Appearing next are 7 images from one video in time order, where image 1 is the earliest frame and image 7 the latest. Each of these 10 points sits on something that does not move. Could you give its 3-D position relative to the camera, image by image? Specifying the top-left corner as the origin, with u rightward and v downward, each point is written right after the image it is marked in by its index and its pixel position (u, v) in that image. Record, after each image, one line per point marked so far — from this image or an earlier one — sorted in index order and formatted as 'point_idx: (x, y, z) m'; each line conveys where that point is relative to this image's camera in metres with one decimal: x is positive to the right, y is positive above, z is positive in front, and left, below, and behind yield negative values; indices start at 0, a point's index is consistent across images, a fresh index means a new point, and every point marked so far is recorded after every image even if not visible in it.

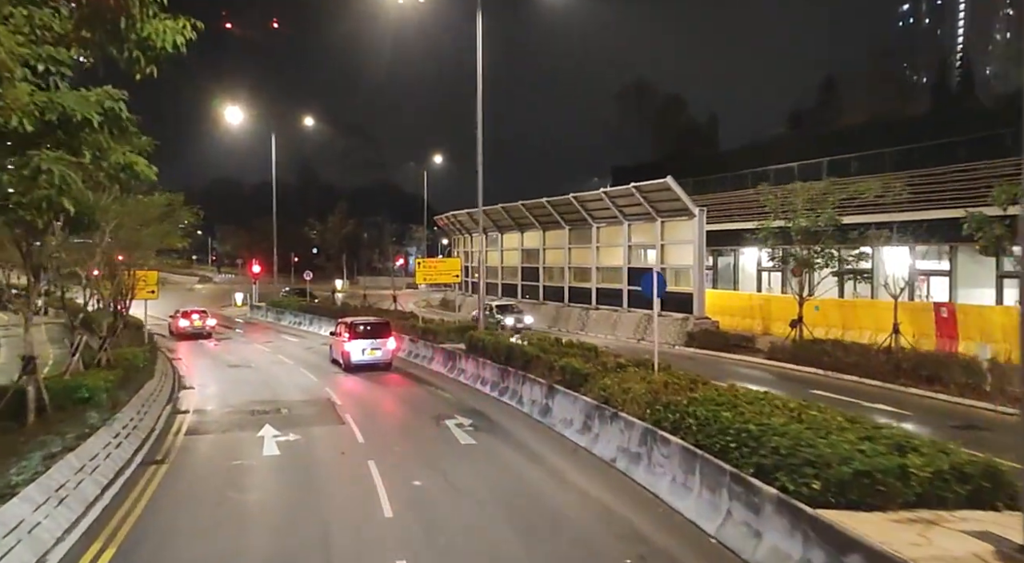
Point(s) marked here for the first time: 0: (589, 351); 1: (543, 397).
0: (+1.8, -1.7, +17.3) m
1: (+0.7, -2.6, +16.0) m
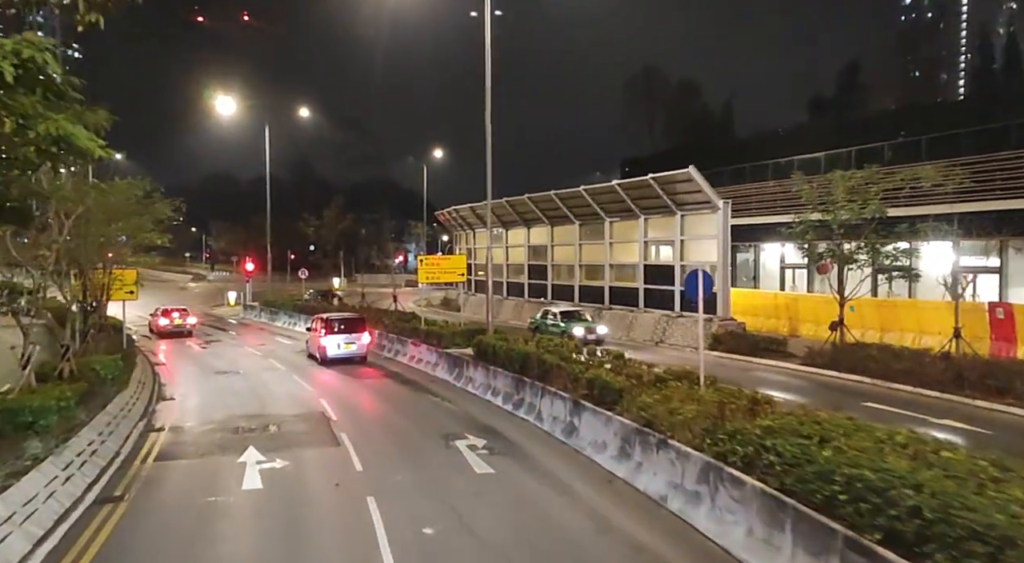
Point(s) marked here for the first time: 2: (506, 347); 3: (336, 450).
0: (+2.2, -1.7, +15.2) m
1: (+1.1, -2.6, +13.9) m
2: (-0.2, -1.7, +18.6) m
3: (-3.4, -3.2, +13.6) m
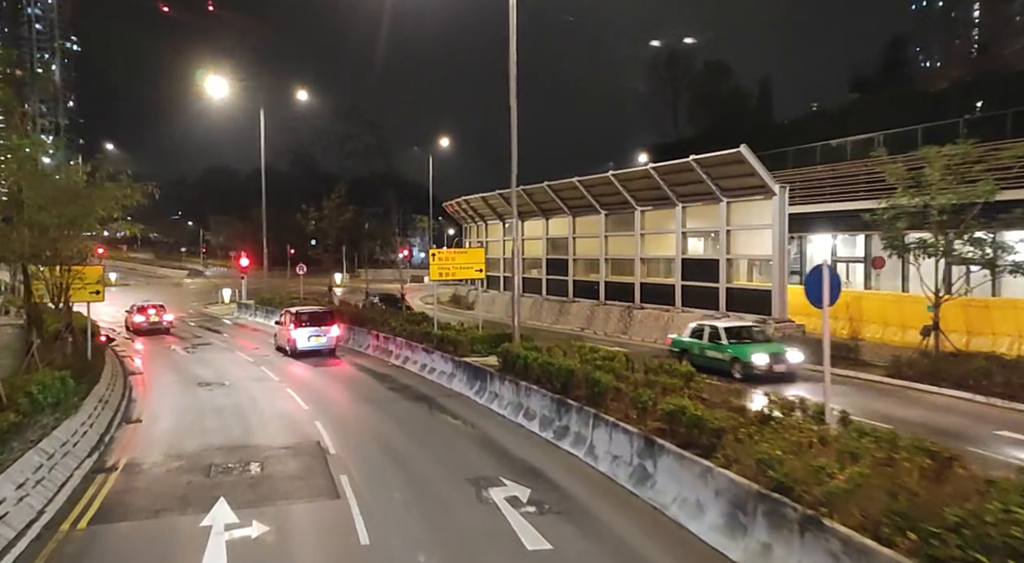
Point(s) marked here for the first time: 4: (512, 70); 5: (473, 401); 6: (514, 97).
0: (+3.0, -1.7, +11.9) m
1: (+1.8, -2.6, +10.7) m
2: (+0.6, -1.7, +15.4) m
3: (-2.6, -3.2, +10.4) m
4: (0.0, +5.7, +19.3) m
5: (-0.9, -3.0, +17.8) m
6: (+0.1, +5.0, +19.2) m
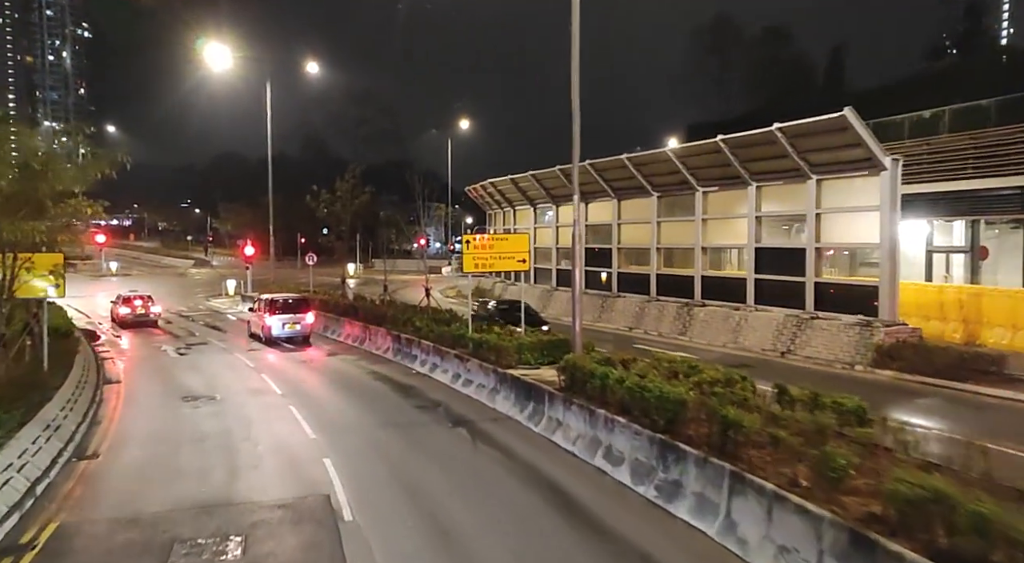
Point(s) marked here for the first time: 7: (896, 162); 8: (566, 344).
0: (+4.2, -1.7, +7.9) m
1: (+3.0, -2.6, +6.7) m
2: (+1.8, -1.6, +11.4) m
3: (-1.5, -3.2, +6.5) m
4: (+1.3, +5.9, +15.3) m
5: (+0.3, -2.9, +13.9) m
6: (+1.4, +5.1, +15.1) m
7: (+10.1, +3.2, +18.9) m
8: (+1.3, -1.5, +16.8) m
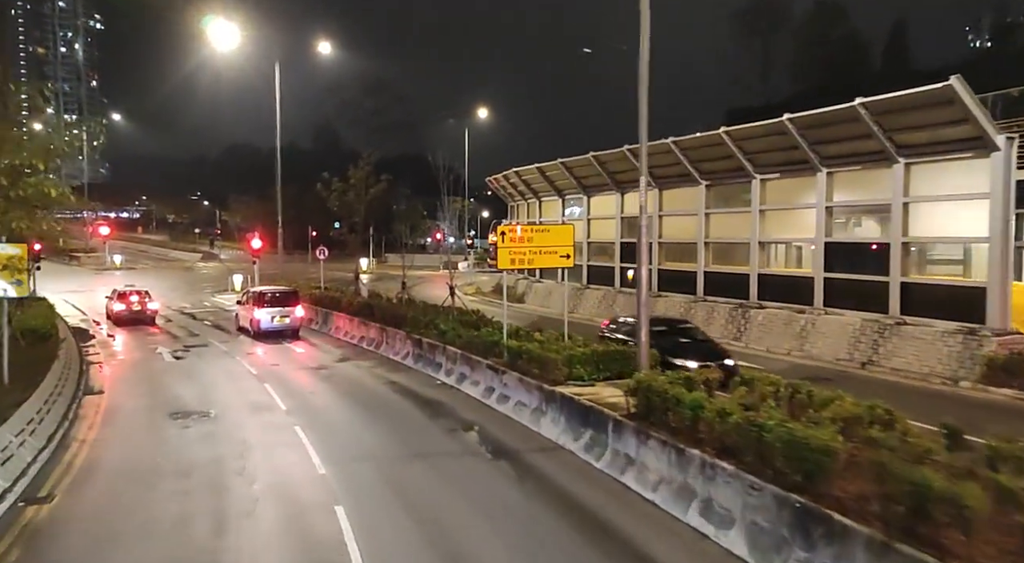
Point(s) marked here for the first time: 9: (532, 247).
0: (+5.0, -1.7, +5.2) m
1: (+3.7, -2.6, +4.0) m
2: (+2.7, -1.6, +8.7) m
3: (-0.7, -3.2, +3.8) m
4: (+2.2, +5.9, +12.5) m
5: (+1.2, -2.9, +11.2) m
6: (+2.3, +5.1, +12.4) m
7: (+11.1, +3.2, +16.0) m
8: (+2.2, -1.5, +14.1) m
9: (+0.5, +0.8, +16.8) m
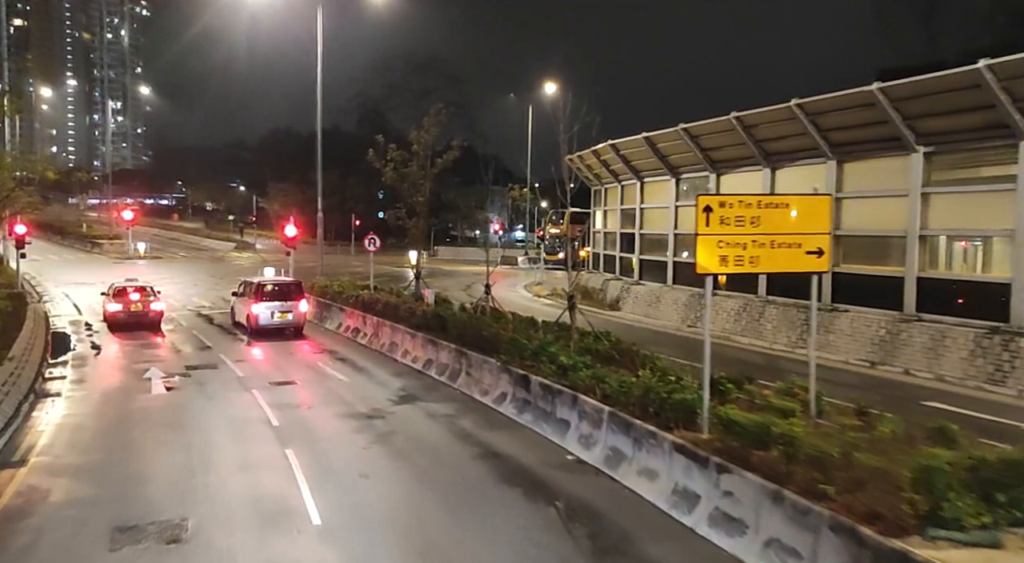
0: (+7.0, -2.1, -2.3) m
1: (+5.7, -3.0, -3.5) m
2: (+4.9, -1.9, +1.3) m
3: (+1.2, -3.5, -3.4) m
4: (+4.9, +5.6, +5.1) m
5: (+3.6, -3.1, +3.9) m
6: (+4.9, +4.9, +4.9) m
7: (+13.8, +2.8, +8.1) m
8: (+4.8, -1.7, +6.7) m
9: (+3.2, +0.6, +9.5) m
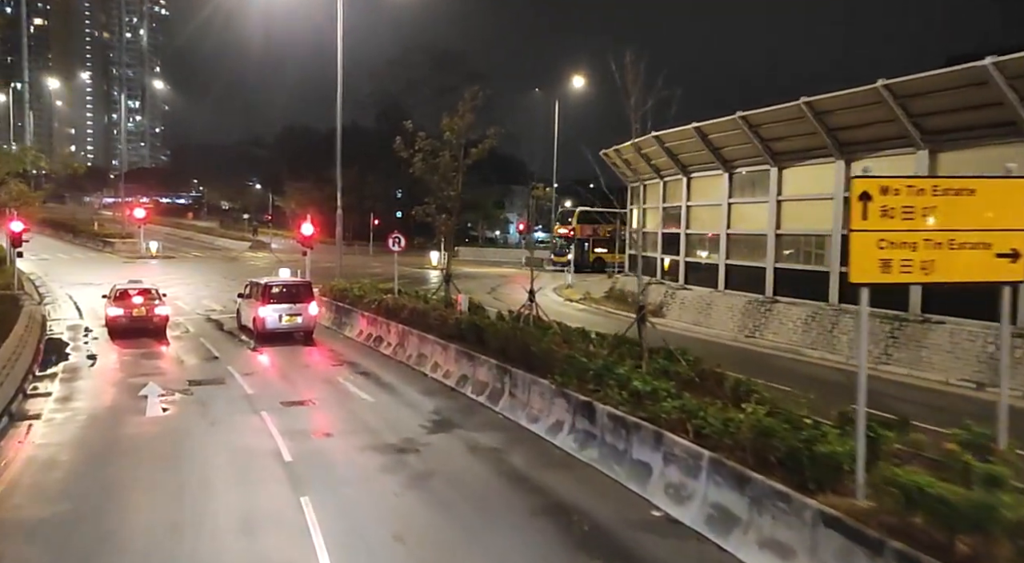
0: (+7.6, -2.2, -4.8) m
1: (+6.3, -3.1, -5.9) m
2: (+5.6, -2.0, -1.1) m
3: (+1.8, -3.6, -5.7) m
4: (+5.7, +5.5, +2.7) m
5: (+4.3, -3.3, +1.5) m
6: (+5.7, +4.7, +2.5) m
7: (+14.7, +2.6, +5.5) m
8: (+5.6, -1.9, +4.3) m
9: (+4.1, +0.5, +7.1) m
